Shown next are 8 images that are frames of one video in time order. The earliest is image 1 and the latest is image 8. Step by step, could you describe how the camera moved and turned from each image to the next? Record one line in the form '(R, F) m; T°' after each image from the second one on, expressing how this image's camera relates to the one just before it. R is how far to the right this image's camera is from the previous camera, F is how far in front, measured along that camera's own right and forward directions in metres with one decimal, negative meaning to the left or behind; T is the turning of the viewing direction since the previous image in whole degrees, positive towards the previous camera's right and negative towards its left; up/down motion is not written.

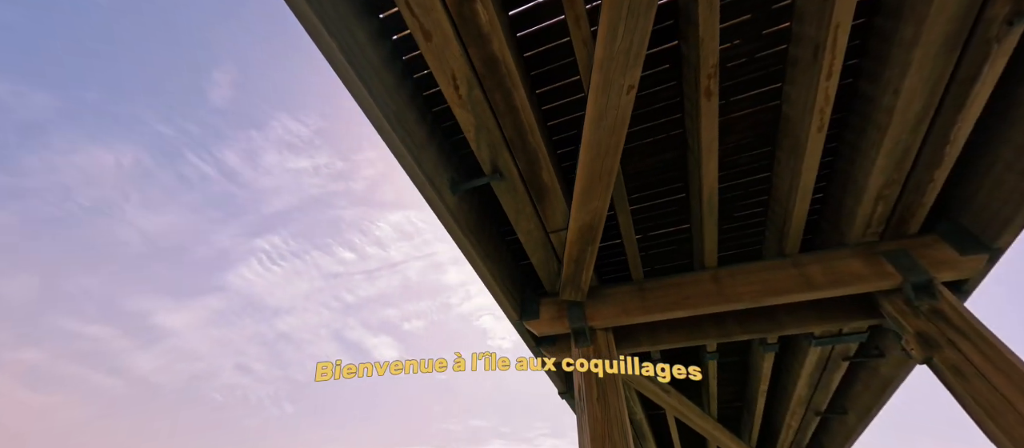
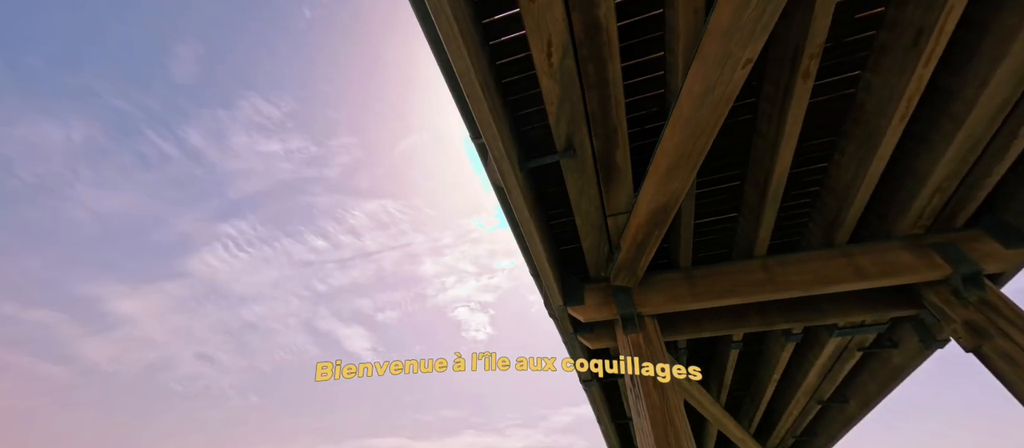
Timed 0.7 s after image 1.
(-0.3, +0.1) m; +3°
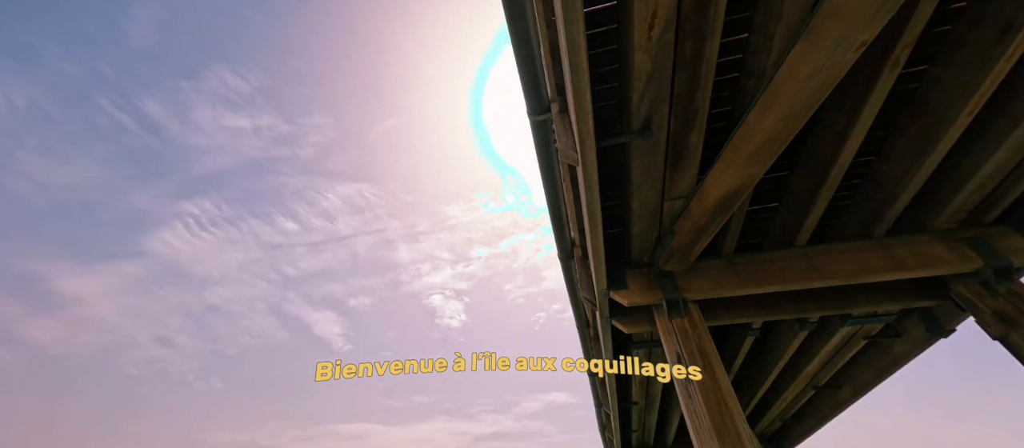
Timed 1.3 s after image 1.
(-0.3, 0.0) m; +3°
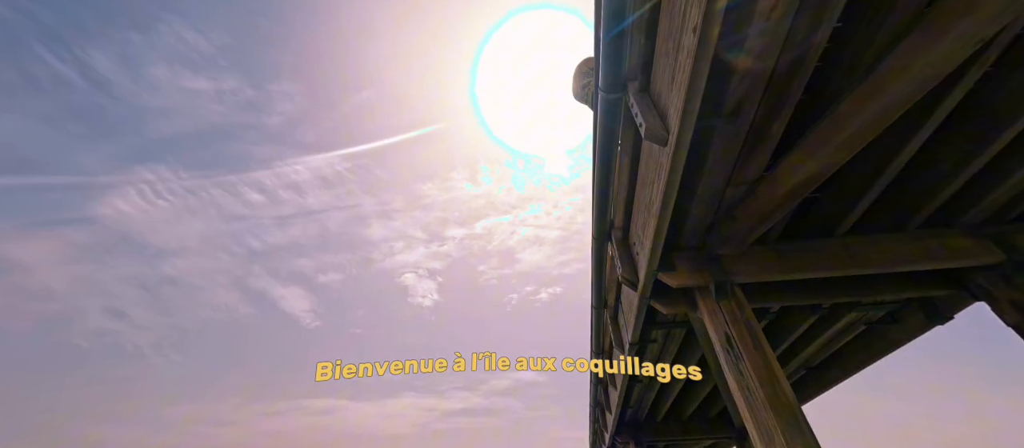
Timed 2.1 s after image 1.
(-0.4, 0.0) m; +4°
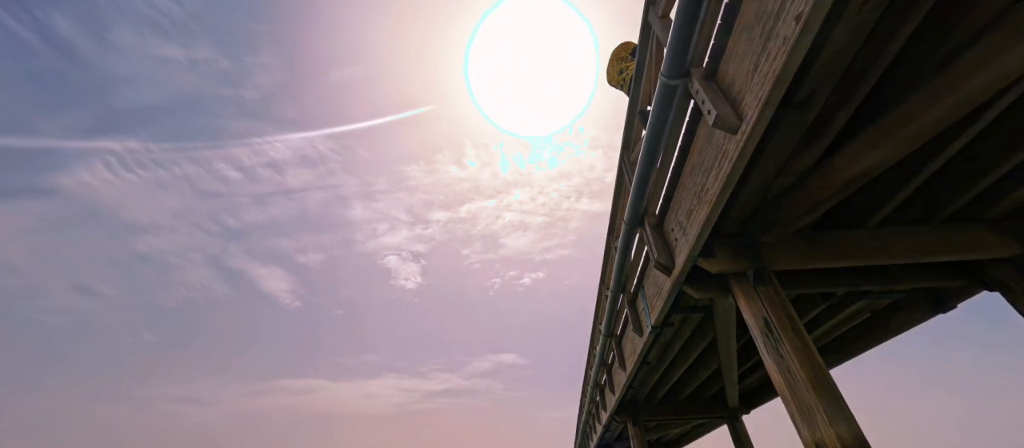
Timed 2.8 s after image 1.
(-0.2, -0.2) m; +2°
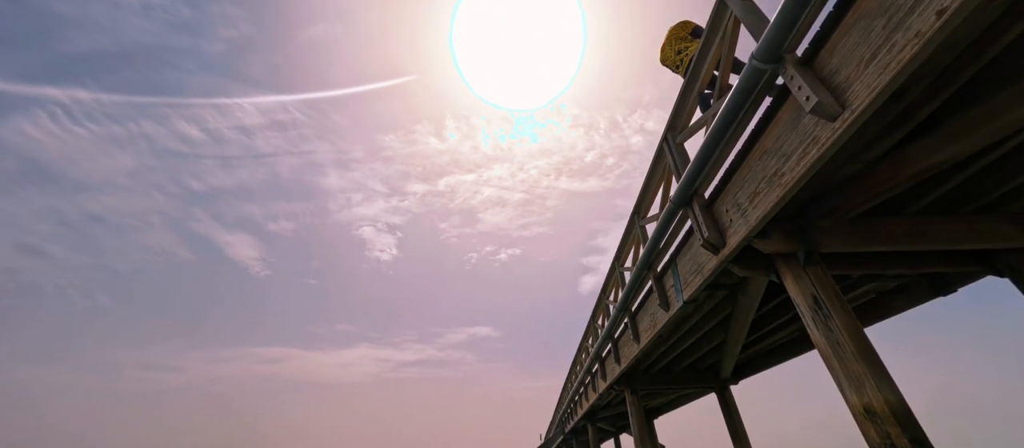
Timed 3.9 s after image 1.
(-0.8, 0.0) m; +3°
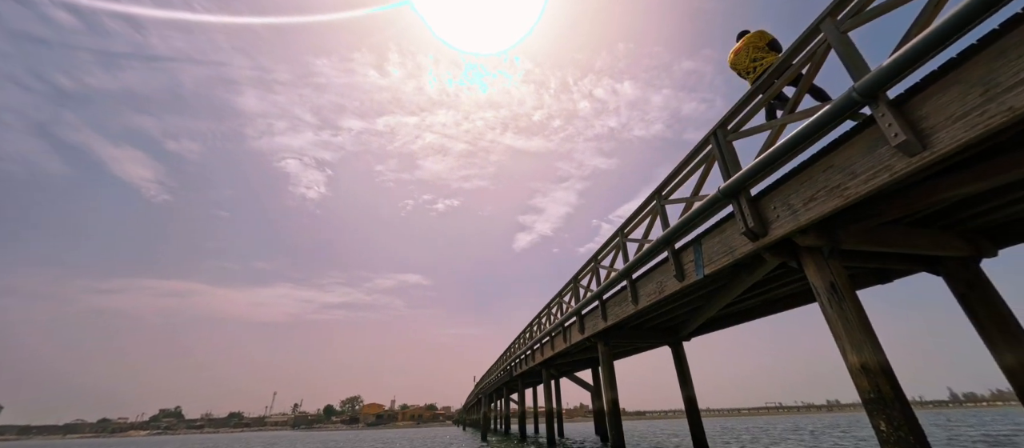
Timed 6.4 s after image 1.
(-1.7, -0.2) m; +10°
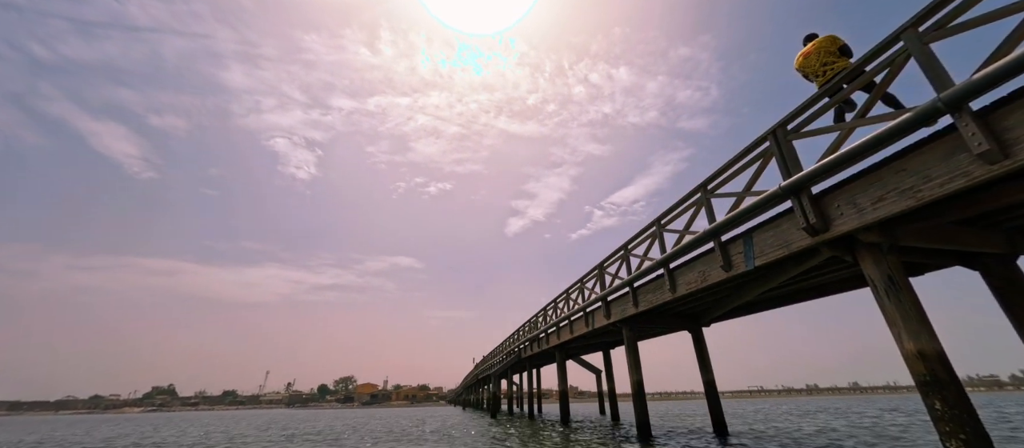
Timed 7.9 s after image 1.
(-1.1, -0.2) m; +1°
